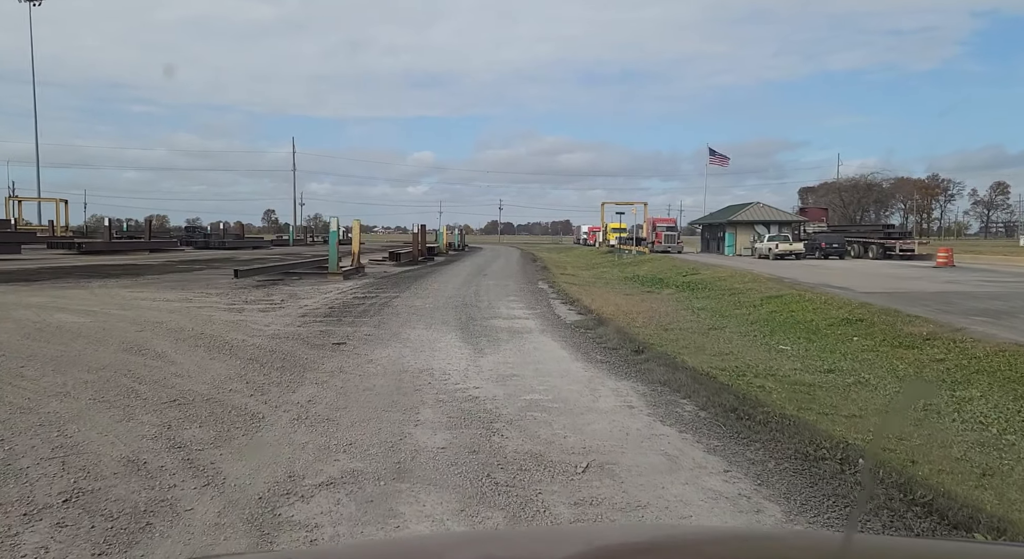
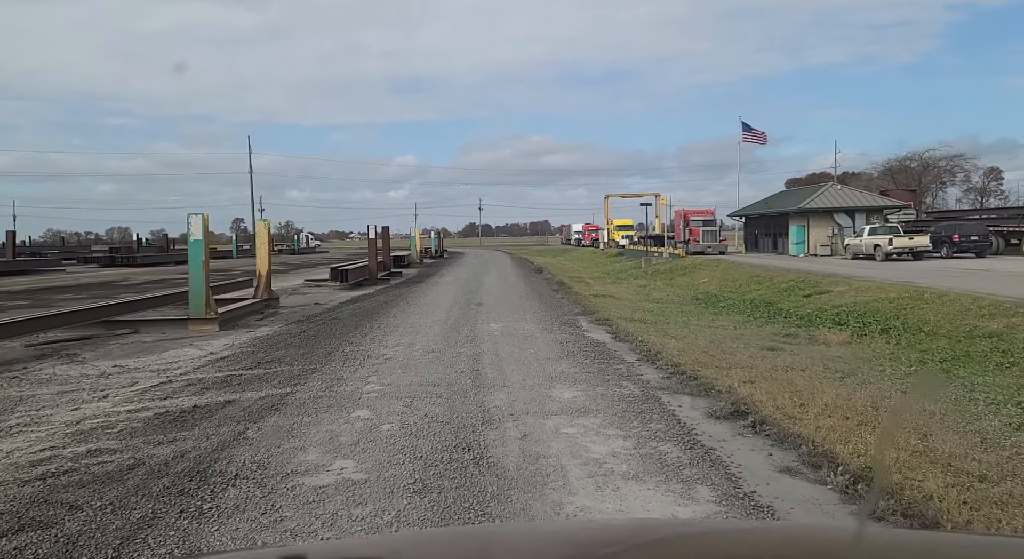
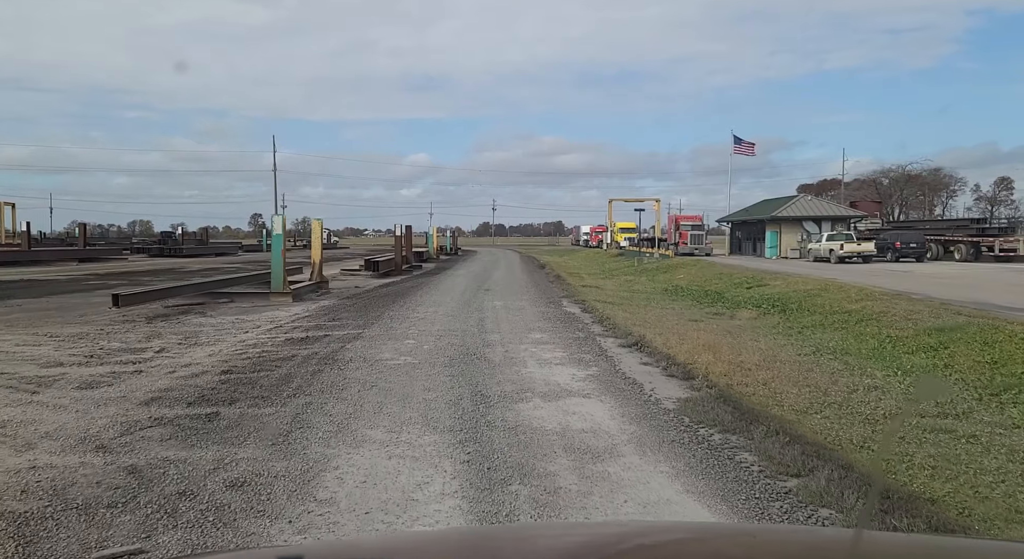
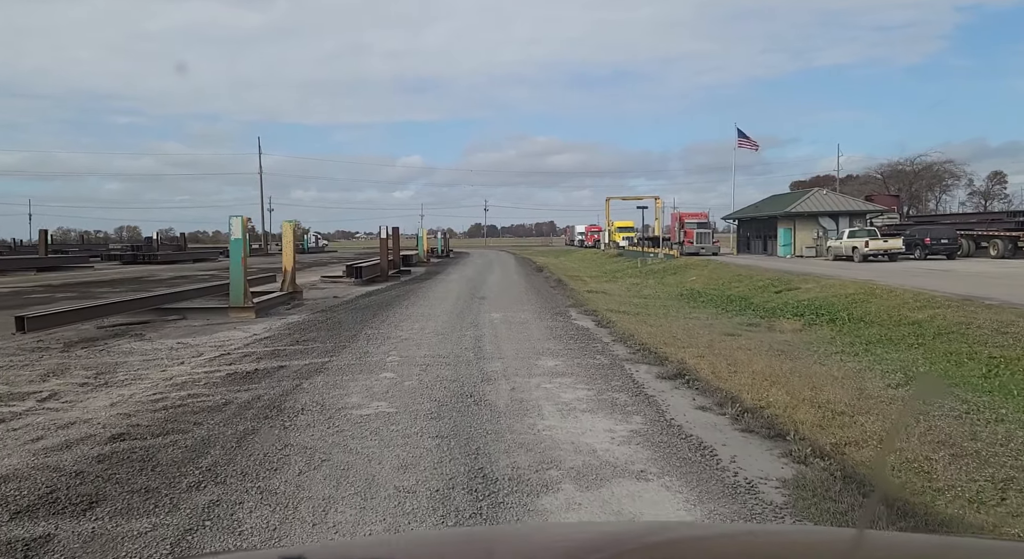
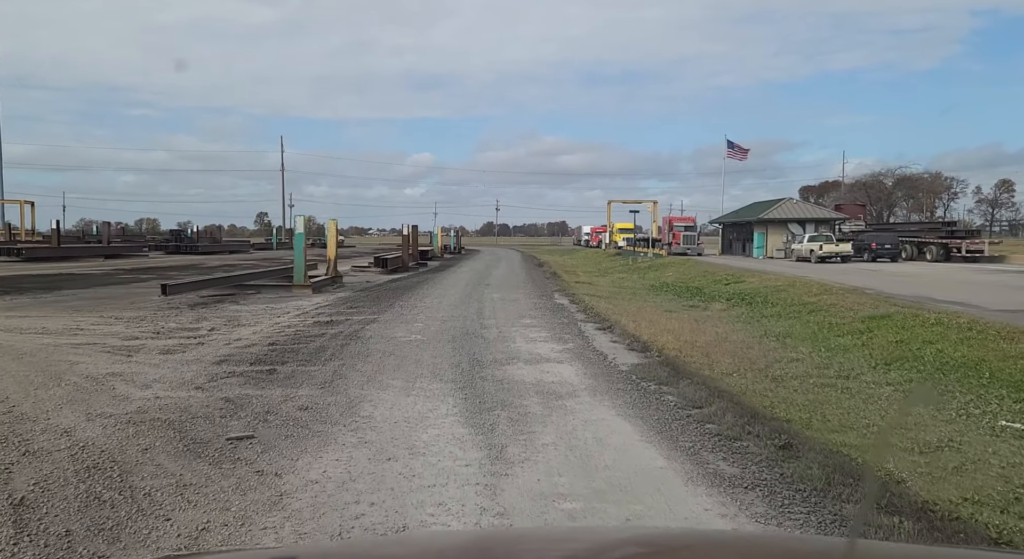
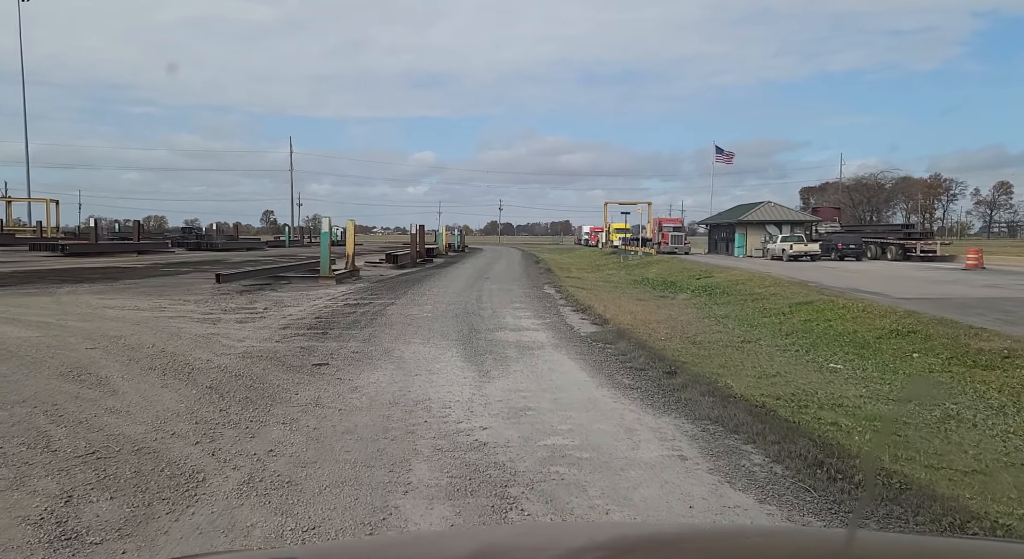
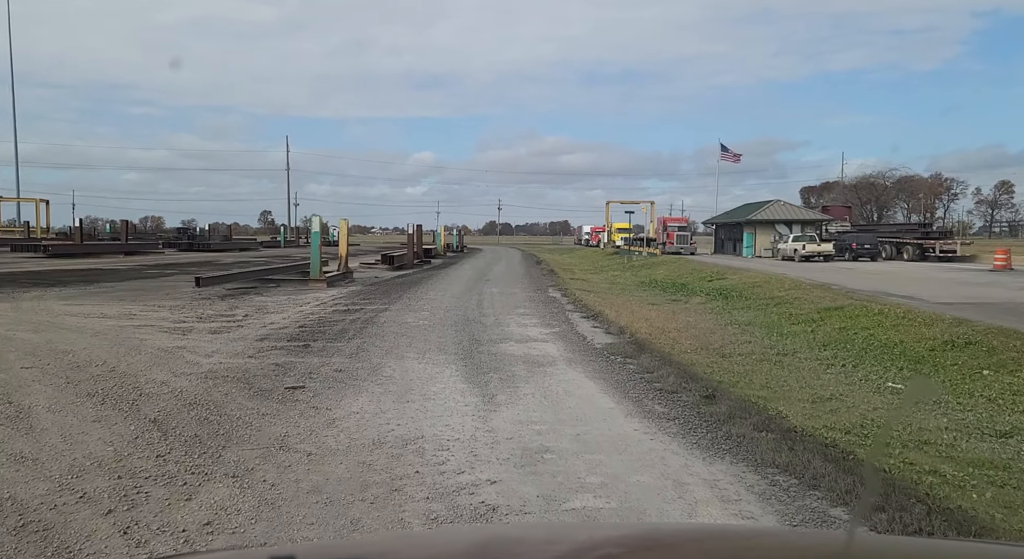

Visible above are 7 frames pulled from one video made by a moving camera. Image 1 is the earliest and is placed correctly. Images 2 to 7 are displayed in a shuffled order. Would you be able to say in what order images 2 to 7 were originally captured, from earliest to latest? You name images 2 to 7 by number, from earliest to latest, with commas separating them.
6, 7, 5, 3, 4, 2
